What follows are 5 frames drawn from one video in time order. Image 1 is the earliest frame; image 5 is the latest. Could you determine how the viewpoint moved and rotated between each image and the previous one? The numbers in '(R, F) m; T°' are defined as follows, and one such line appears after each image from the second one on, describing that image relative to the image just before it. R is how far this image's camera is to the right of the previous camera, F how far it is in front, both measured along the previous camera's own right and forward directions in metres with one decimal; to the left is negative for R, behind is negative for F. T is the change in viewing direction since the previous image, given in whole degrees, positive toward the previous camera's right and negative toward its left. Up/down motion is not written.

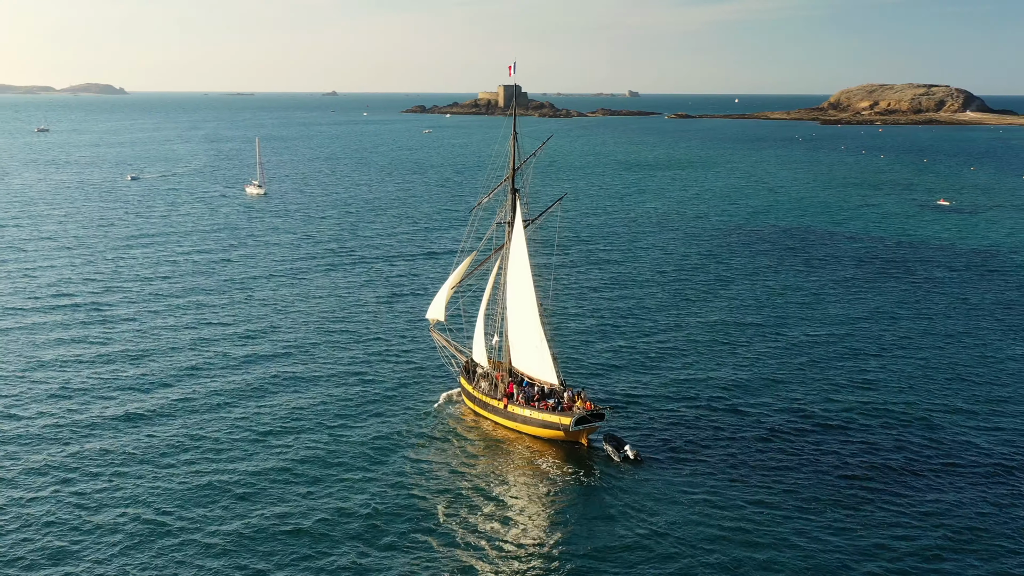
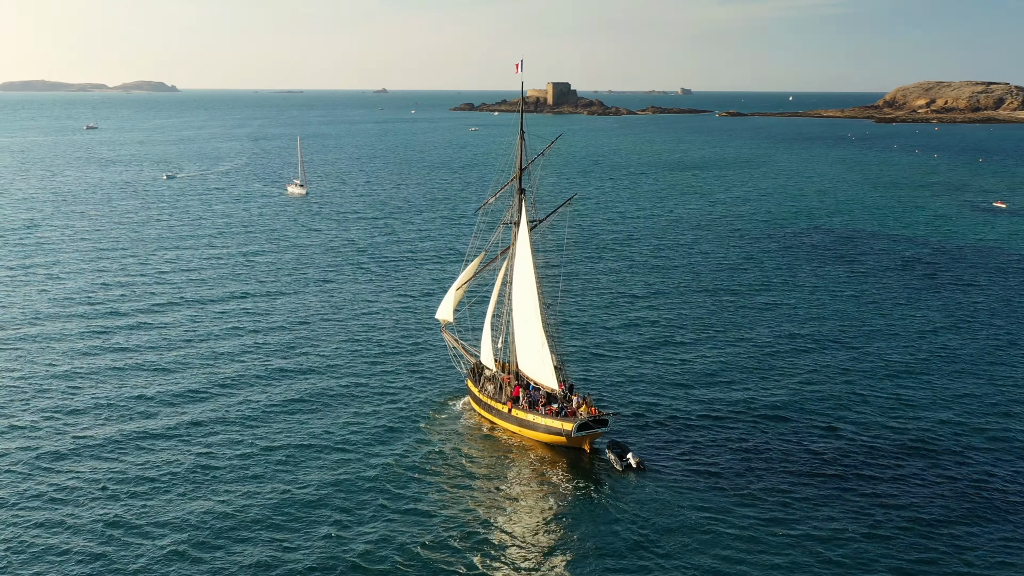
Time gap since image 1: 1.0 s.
(+0.5, +0.6) m; -3°
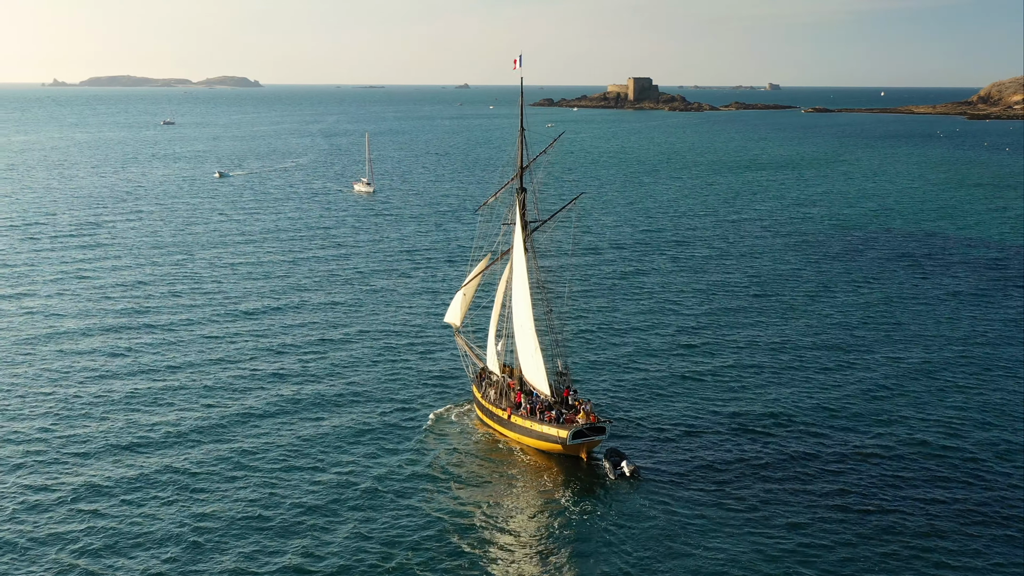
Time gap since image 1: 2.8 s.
(+0.7, +1.1) m; -5°
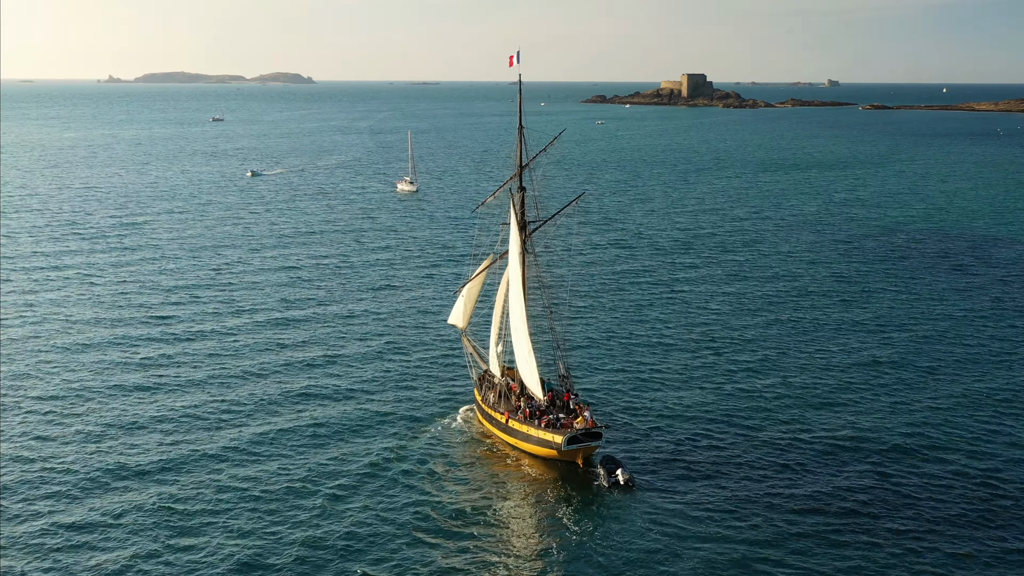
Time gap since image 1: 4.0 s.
(-0.9, +1.3) m; -3°
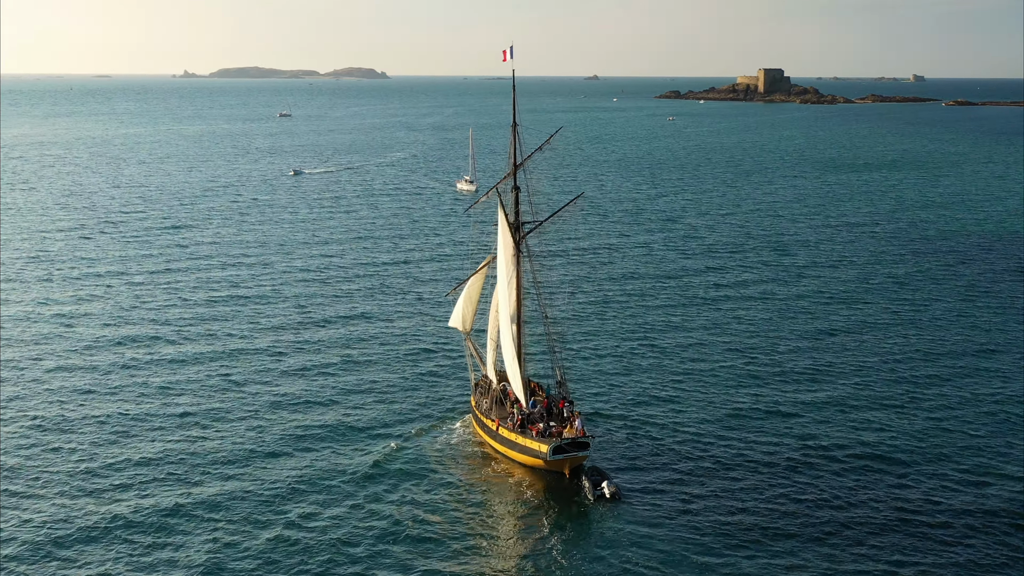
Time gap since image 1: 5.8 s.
(-1.9, +2.1) m; -3°
